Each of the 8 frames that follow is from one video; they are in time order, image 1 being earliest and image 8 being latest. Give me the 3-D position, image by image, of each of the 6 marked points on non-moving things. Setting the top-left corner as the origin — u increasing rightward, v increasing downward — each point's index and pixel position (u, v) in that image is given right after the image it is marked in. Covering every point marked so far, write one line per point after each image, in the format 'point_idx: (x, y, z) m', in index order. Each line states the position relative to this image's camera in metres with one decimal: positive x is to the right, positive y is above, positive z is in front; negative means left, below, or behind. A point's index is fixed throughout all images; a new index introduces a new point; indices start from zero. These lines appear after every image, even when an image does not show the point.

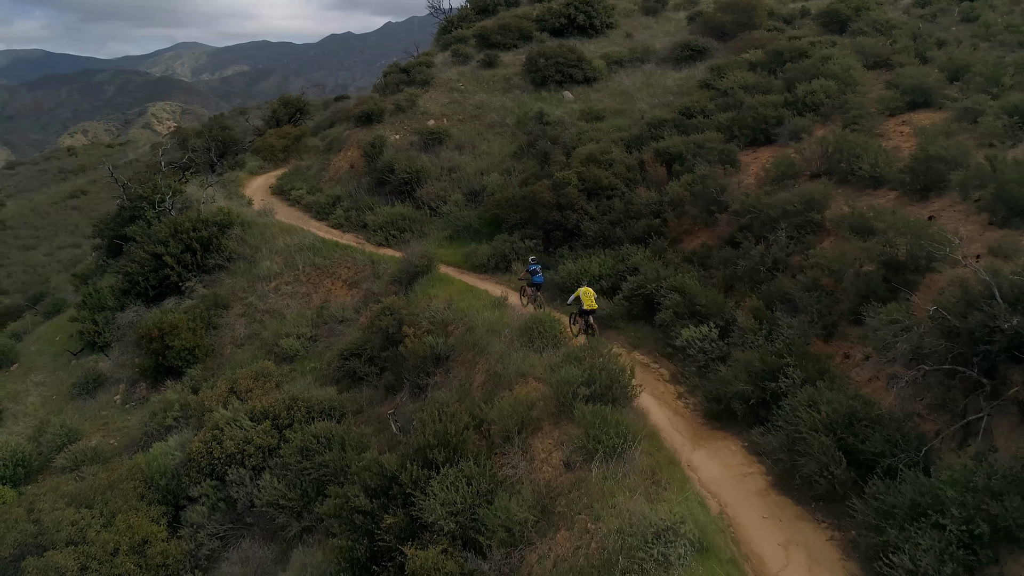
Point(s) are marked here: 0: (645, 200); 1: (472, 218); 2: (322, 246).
0: (+2.5, +1.7, +13.6) m
1: (-0.9, +1.6, +16.5) m
2: (-4.3, +0.9, +16.2) m
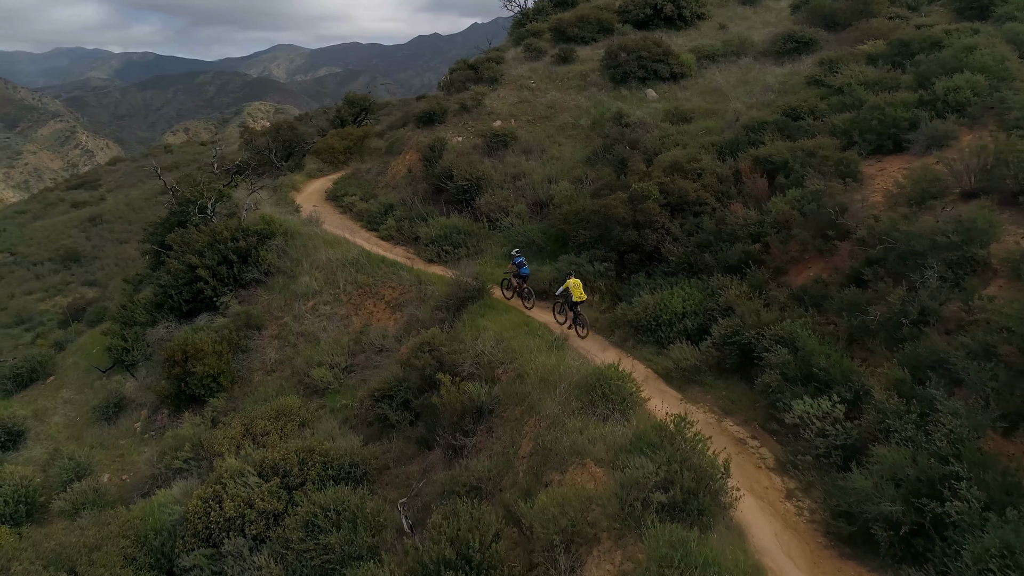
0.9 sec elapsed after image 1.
0: (+3.6, +1.1, +11.2) m
1: (+0.5, +1.1, +14.4) m
2: (-3.0, +0.5, +14.5) m
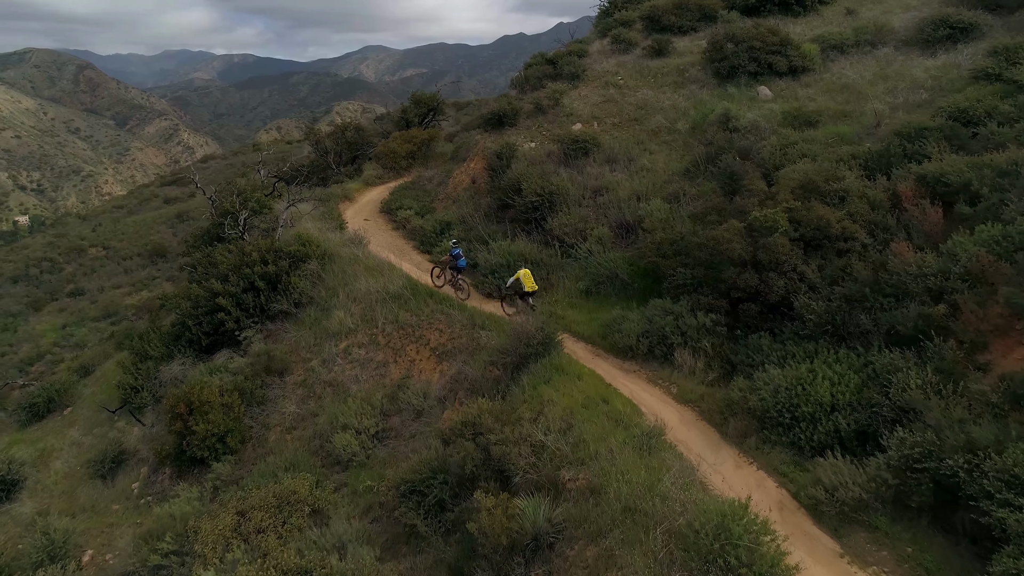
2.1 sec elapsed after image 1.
0: (+4.5, +0.2, +8.0) m
1: (+1.7, +0.4, +11.5) m
2: (-1.7, -0.1, +12.0) m
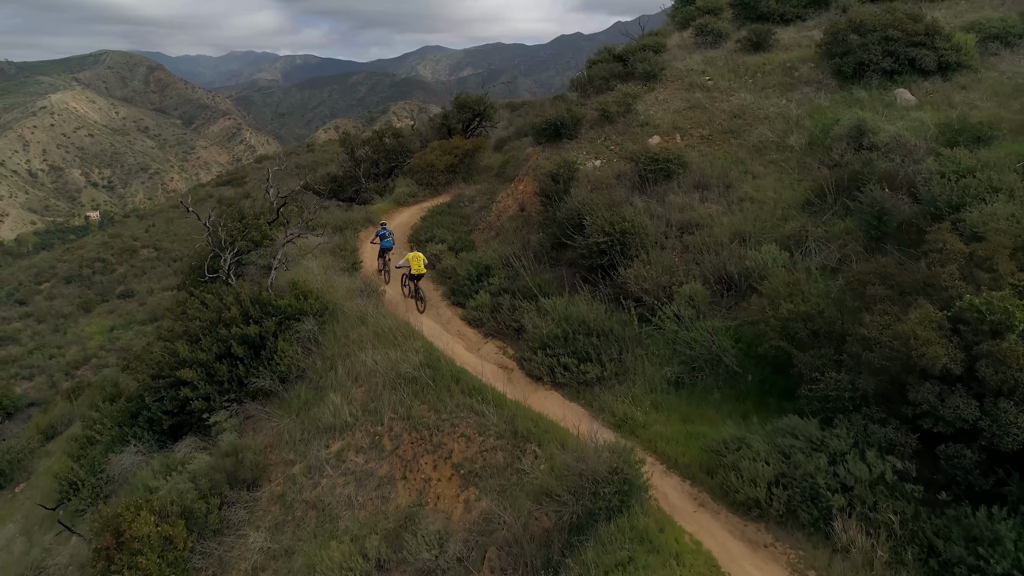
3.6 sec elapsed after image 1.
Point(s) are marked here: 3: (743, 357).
0: (+4.9, -0.8, +4.3) m
1: (+2.4, -0.7, +8.1) m
2: (-1.0, -1.1, +8.8) m
3: (+2.6, -0.7, +8.0) m
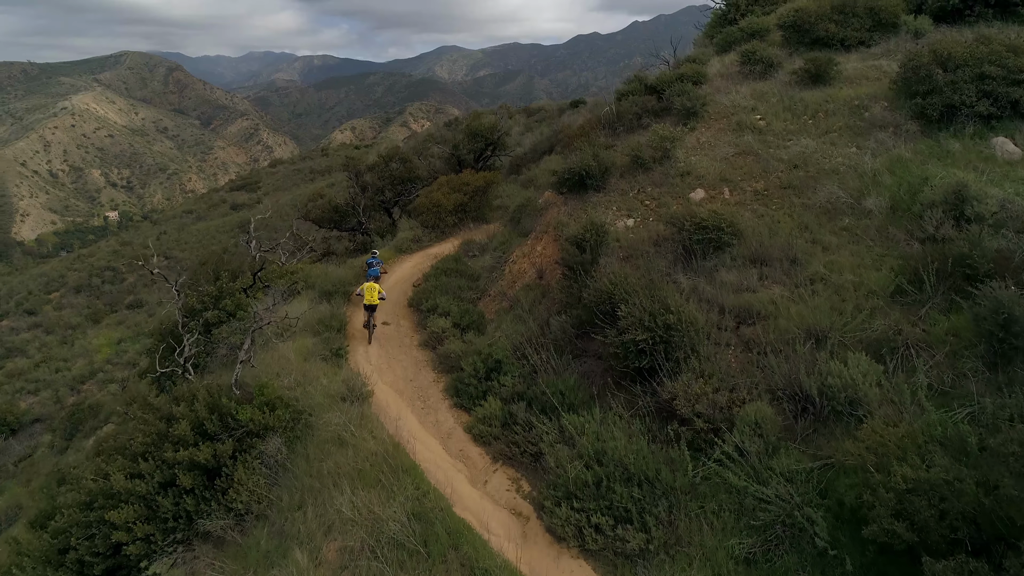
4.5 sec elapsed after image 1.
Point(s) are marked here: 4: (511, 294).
0: (+5.0, -2.1, +2.2) m
1: (+2.5, -1.9, +6.0) m
2: (-0.8, -2.3, +6.8) m
3: (+2.7, -2.0, +6.0) m
4: (0.0, -0.1, +11.0) m
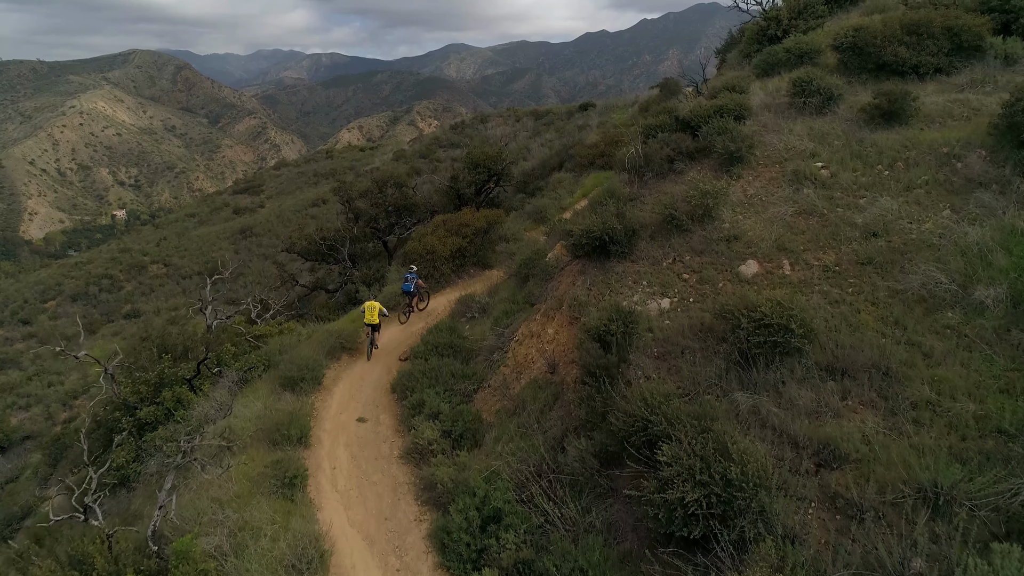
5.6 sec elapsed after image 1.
0: (+4.9, -3.3, 0.0) m
1: (+2.5, -3.1, +3.8) m
2: (-0.8, -3.5, +4.7) m
3: (+2.7, -3.2, +3.8) m
4: (0.0, -1.3, +8.9) m
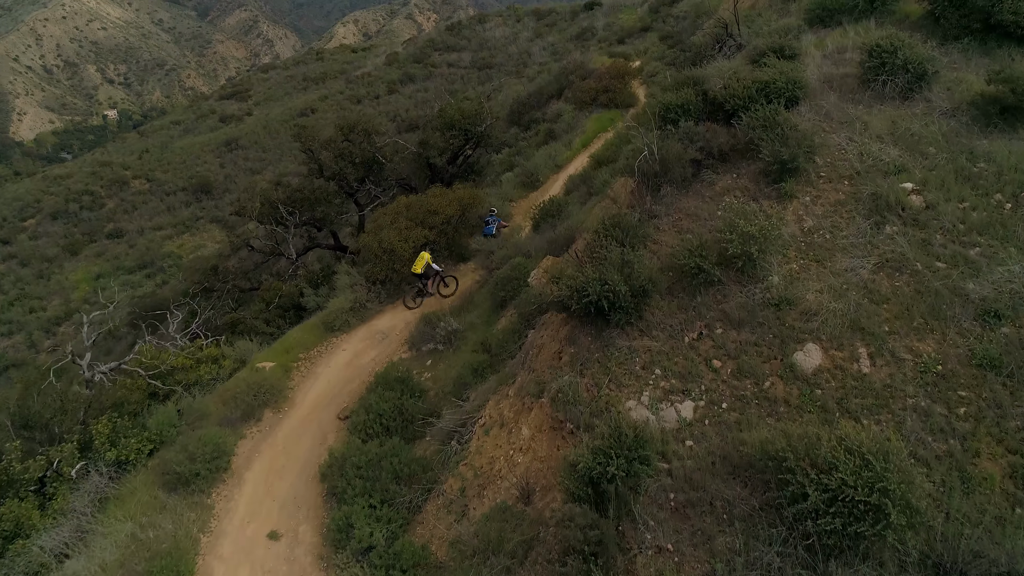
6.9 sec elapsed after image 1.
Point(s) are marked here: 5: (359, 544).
0: (+4.5, -5.4, -2.1) m
1: (+2.1, -4.6, +1.7) m
2: (-1.2, -4.9, +2.6) m
3: (+2.3, -4.7, +1.6) m
4: (-0.3, -2.1, +6.4) m
5: (-1.4, -2.3, +6.7) m
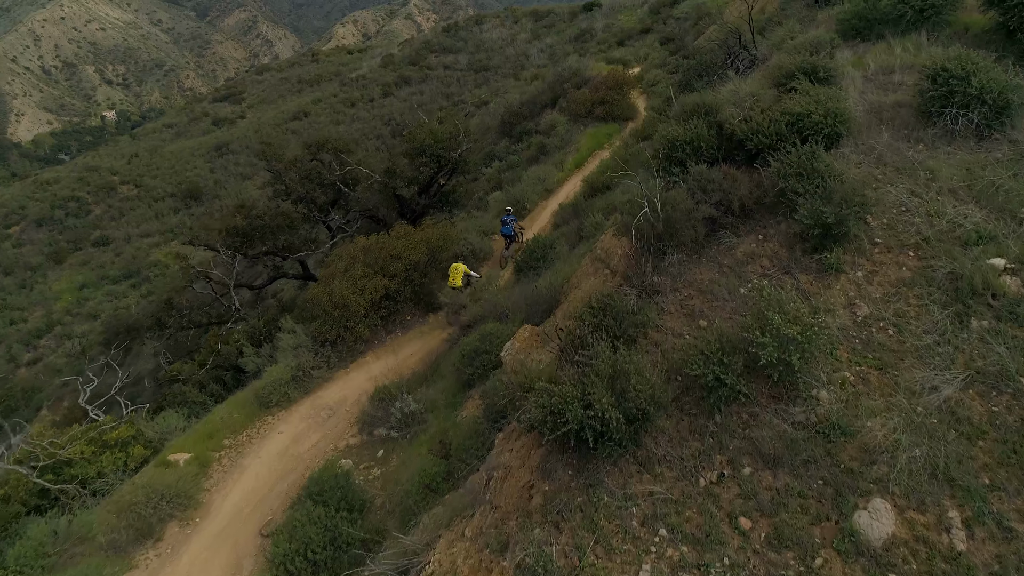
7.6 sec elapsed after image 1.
0: (+4.2, -6.2, -3.9) m
1: (+1.8, -5.5, -0.1) m
2: (-1.5, -5.7, +0.8) m
3: (+2.0, -5.5, -0.2) m
4: (-0.7, -2.9, +4.6) m
5: (-1.8, -3.1, +4.9) m
